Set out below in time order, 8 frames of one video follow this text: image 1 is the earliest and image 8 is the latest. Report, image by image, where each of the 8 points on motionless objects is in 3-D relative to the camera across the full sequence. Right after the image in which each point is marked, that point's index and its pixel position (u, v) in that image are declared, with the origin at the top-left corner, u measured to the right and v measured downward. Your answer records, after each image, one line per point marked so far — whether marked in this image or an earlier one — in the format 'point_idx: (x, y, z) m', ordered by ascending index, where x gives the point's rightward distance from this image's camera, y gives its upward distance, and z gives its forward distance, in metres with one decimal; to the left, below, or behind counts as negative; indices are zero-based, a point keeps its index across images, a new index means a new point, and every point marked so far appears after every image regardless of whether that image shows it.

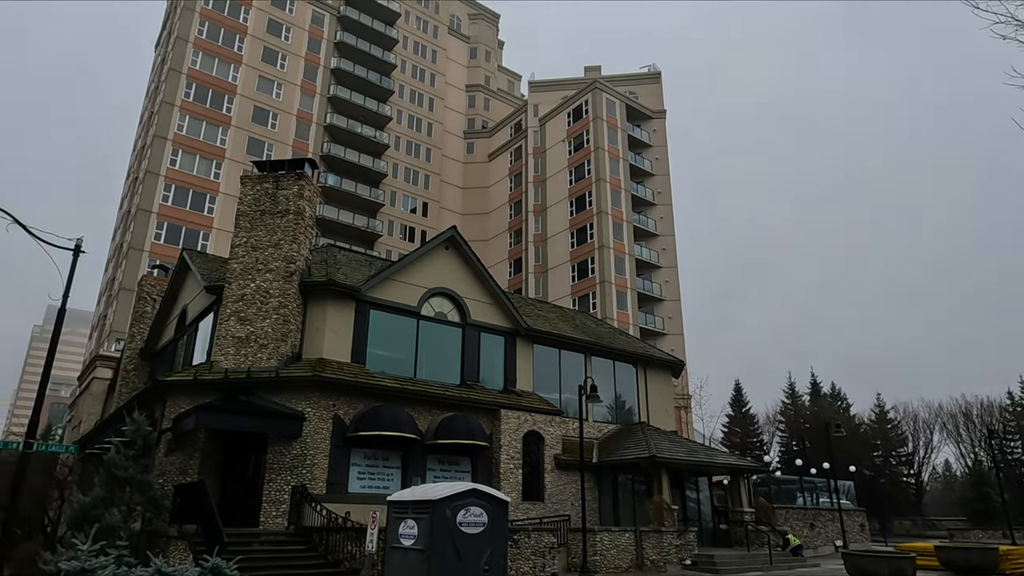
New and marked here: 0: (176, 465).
0: (-9.5, -5.0, +18.8) m
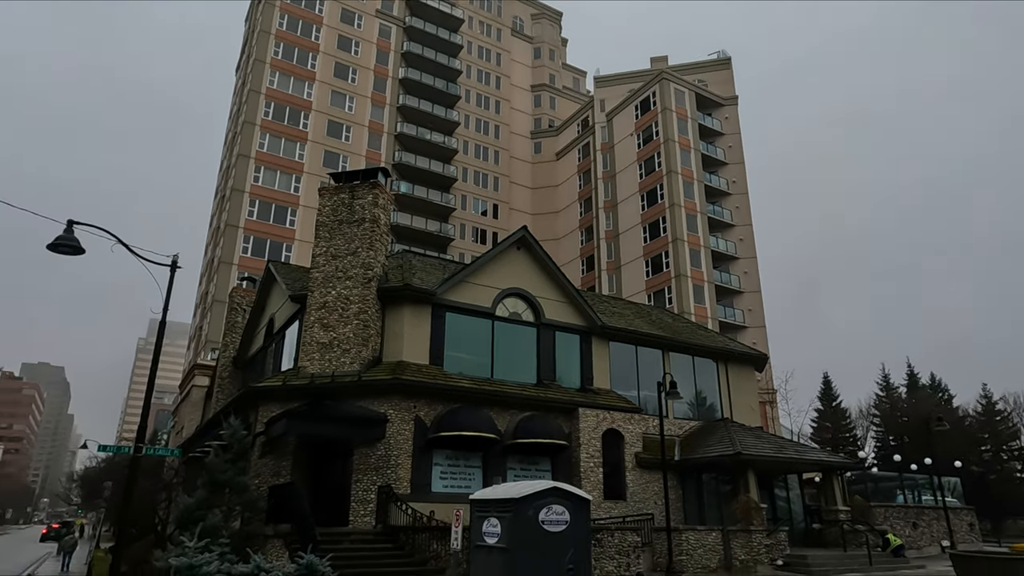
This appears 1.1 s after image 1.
0: (-7.2, -5.3, +19.7) m
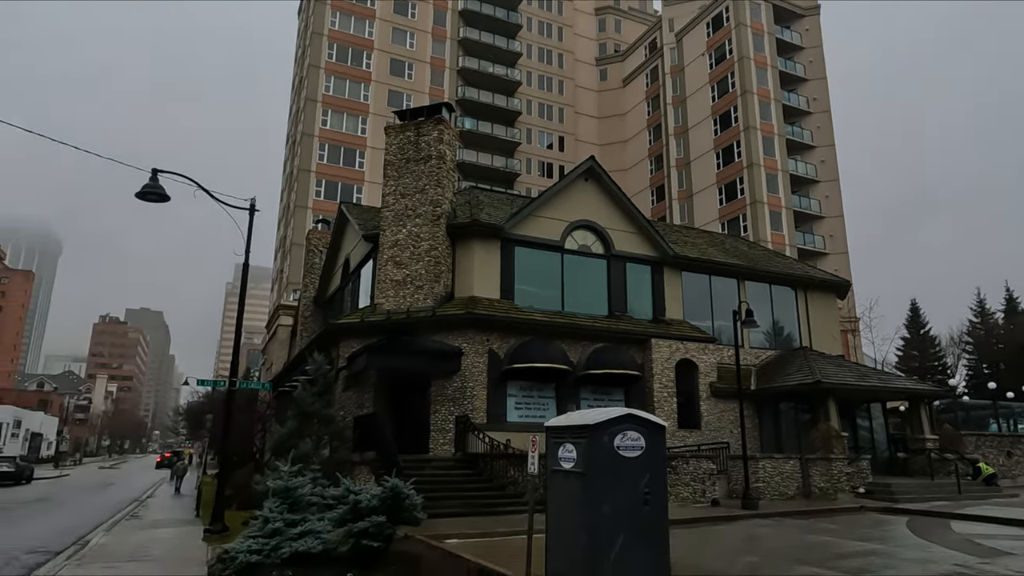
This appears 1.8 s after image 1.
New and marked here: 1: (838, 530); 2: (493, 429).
0: (-4.9, -3.5, +20.7) m
1: (+7.6, -5.6, +15.4) m
2: (-0.5, -4.2, +19.7) m
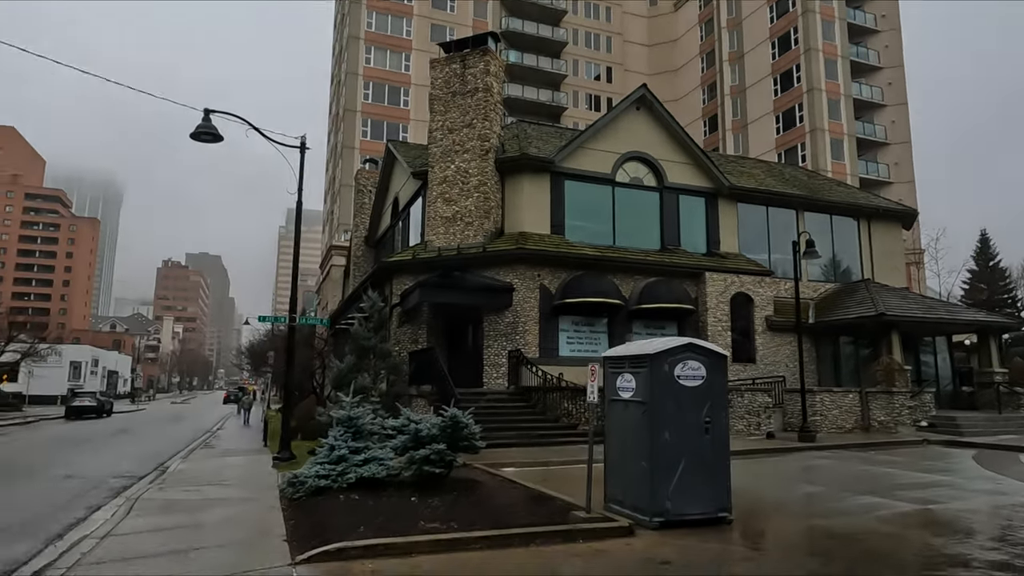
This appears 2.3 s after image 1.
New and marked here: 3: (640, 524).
0: (-3.3, -1.5, +21.1) m
1: (+8.9, -4.0, +15.1) m
2: (+1.0, -2.3, +19.9) m
3: (+1.6, -2.9, +8.1) m
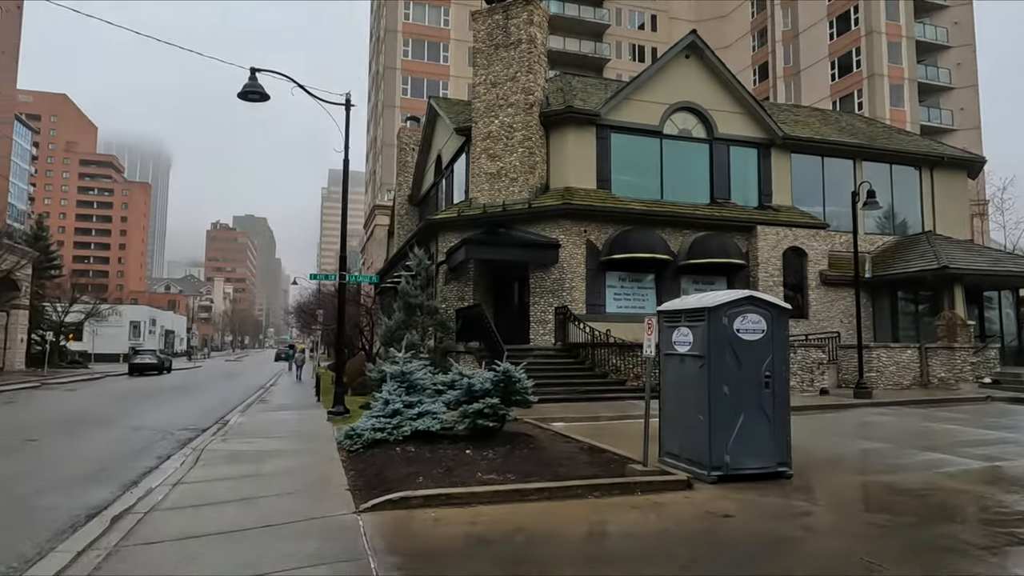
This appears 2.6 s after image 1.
0: (-1.8, -0.1, +21.2) m
1: (+10.0, -2.9, +14.7) m
2: (+2.4, -0.9, +19.8) m
3: (+2.3, -2.3, +8.0) m
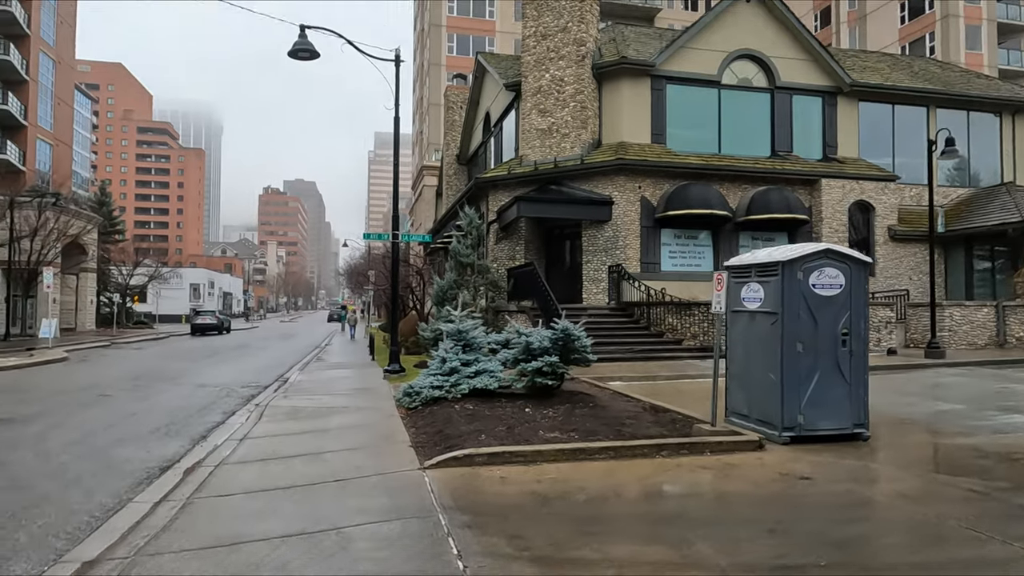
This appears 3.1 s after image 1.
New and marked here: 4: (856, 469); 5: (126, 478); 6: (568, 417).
0: (-0.2, +1.1, +21.0) m
1: (+11.2, -1.9, +13.8) m
2: (+4.0, +0.3, +19.3) m
3: (+3.0, -1.8, +7.7) m
4: (+3.5, -1.8, +6.7) m
5: (-4.0, -2.0, +6.9) m
6: (+0.7, -1.7, +8.8) m
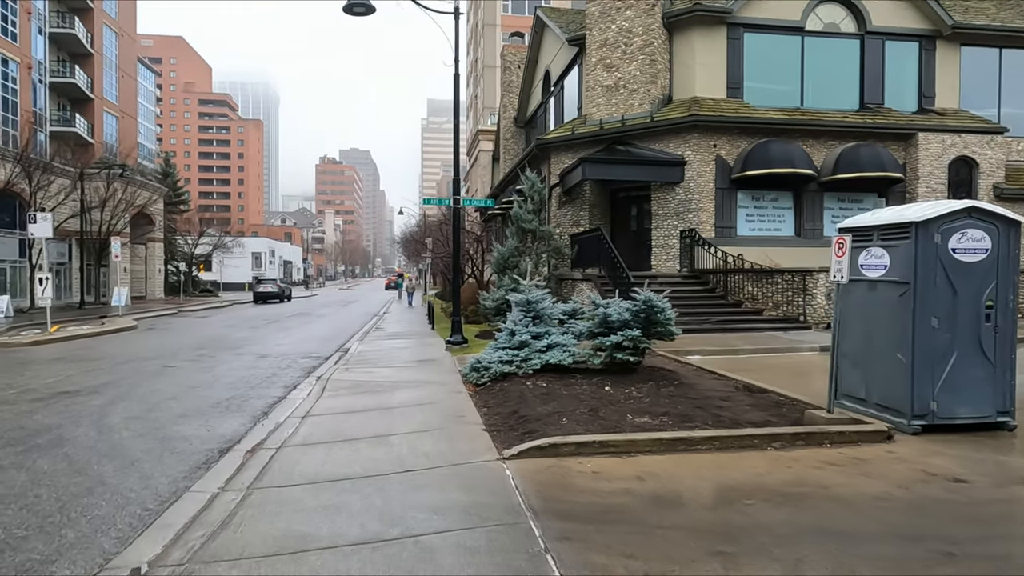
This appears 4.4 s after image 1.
0: (+1.7, +2.2, +20.0) m
1: (+12.5, -1.3, +12.1) m
2: (+5.8, +1.2, +18.1) m
3: (+3.9, -1.4, +6.7) m
4: (+4.3, -1.5, +5.7) m
5: (-3.2, -1.7, +6.4) m
6: (+1.7, -1.3, +7.9) m
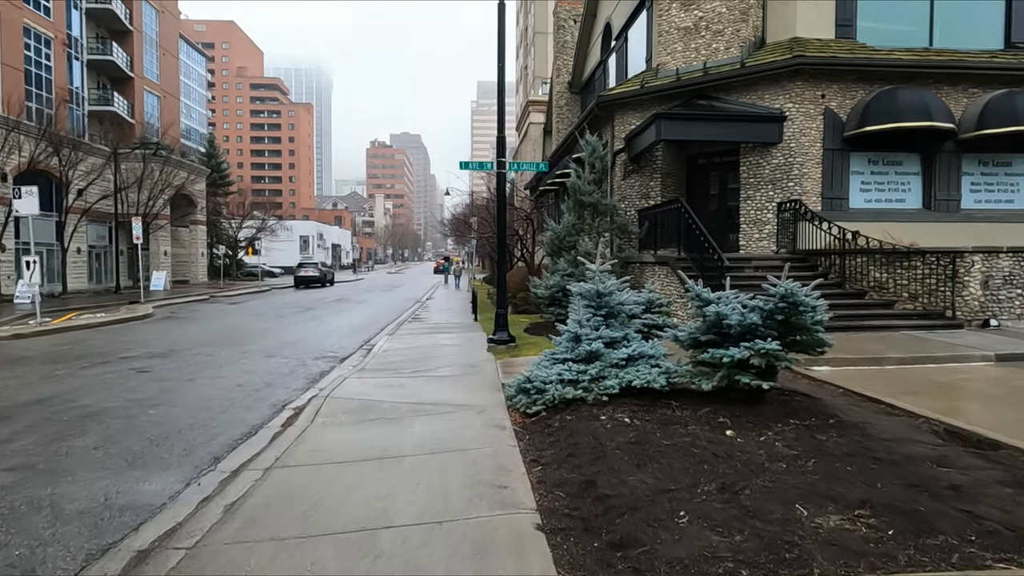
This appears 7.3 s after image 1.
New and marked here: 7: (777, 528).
0: (+3.2, +2.5, +16.8) m
1: (+13.3, -1.1, +8.2) m
2: (+7.0, +1.5, +14.5) m
3: (+4.3, -1.4, +3.4) m
4: (+4.6, -1.5, +2.3) m
5: (-2.7, -1.6, +3.7) m
6: (+2.2, -1.2, +4.8) m
7: (+1.4, -1.3, +3.7) m
